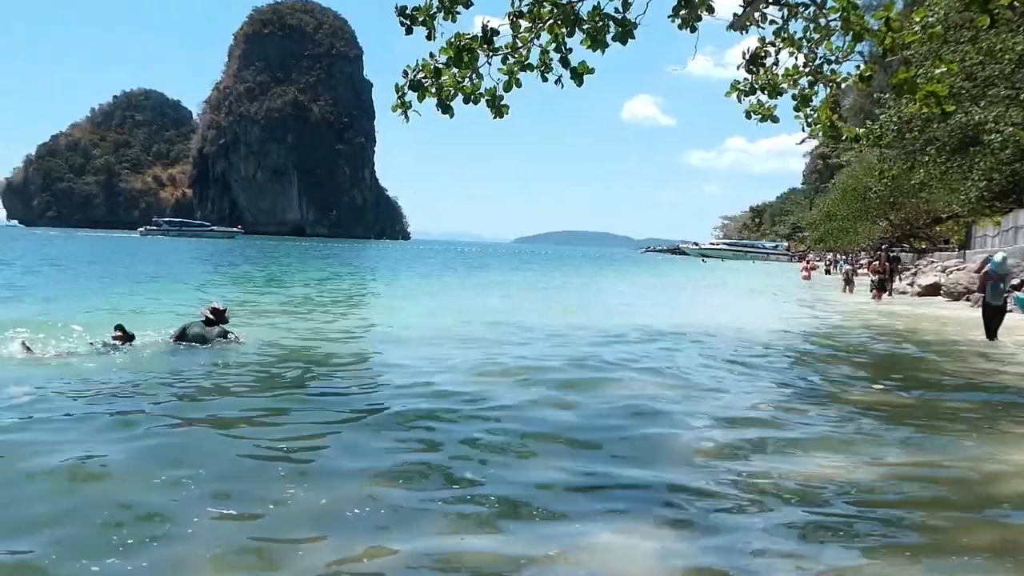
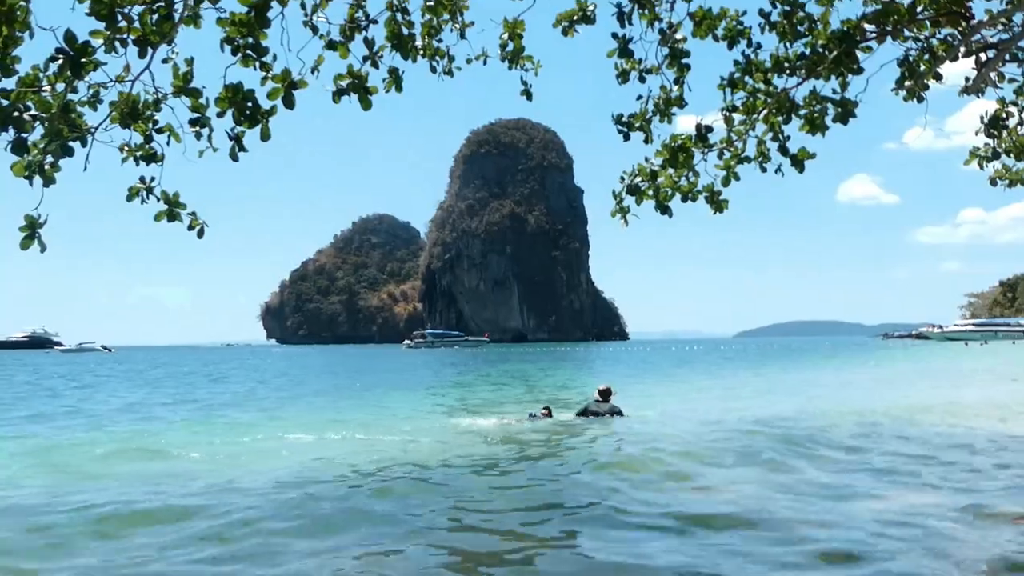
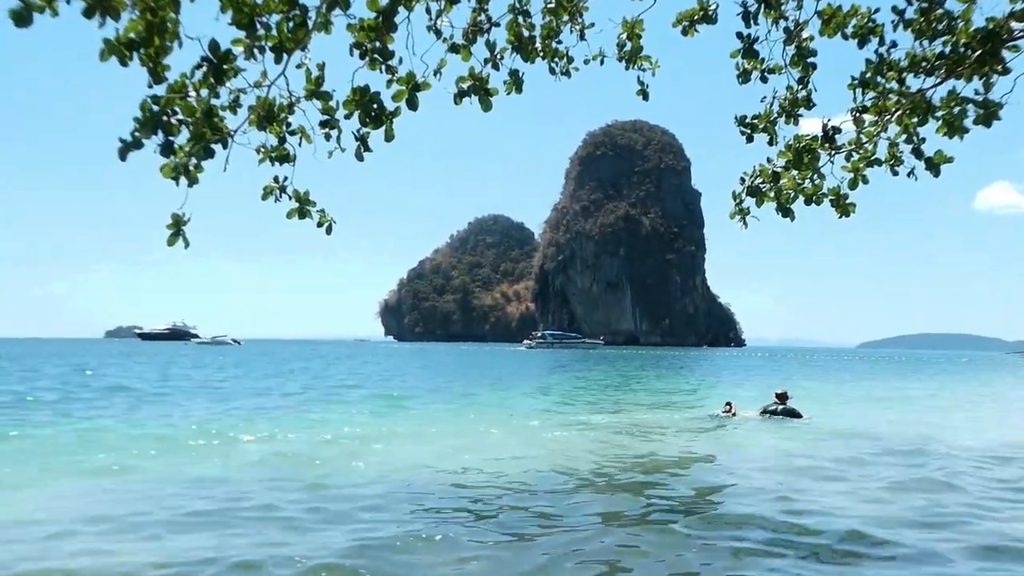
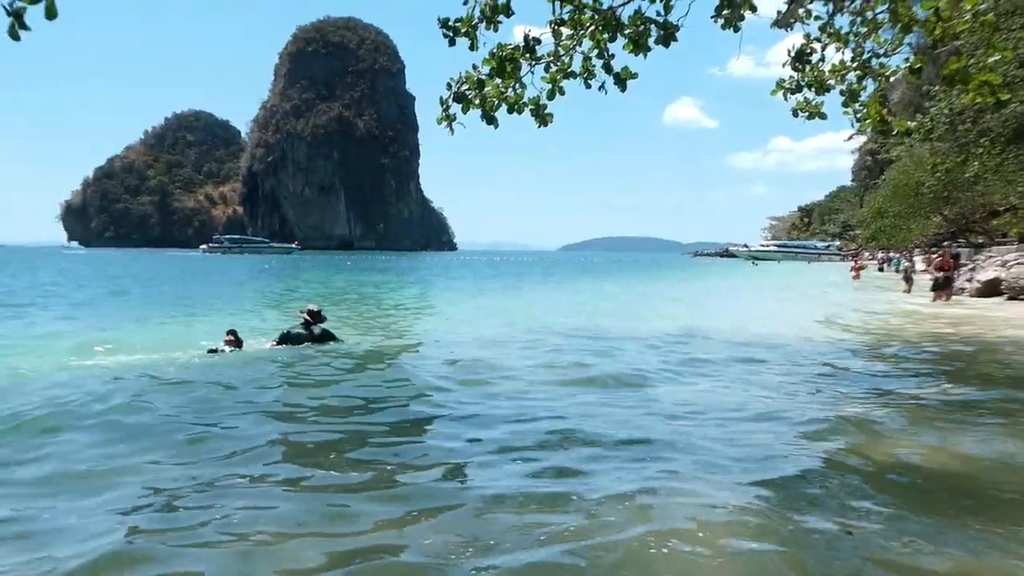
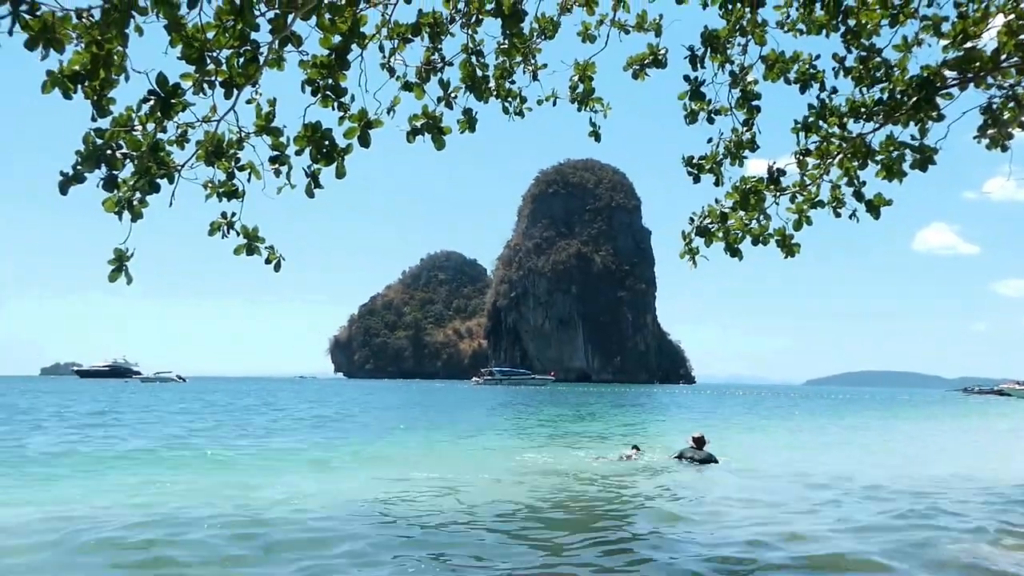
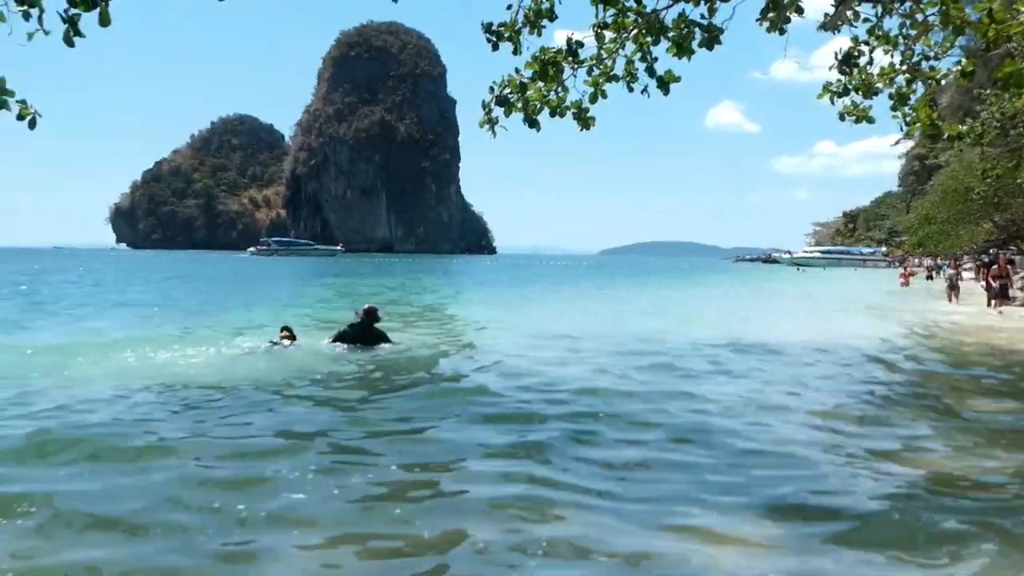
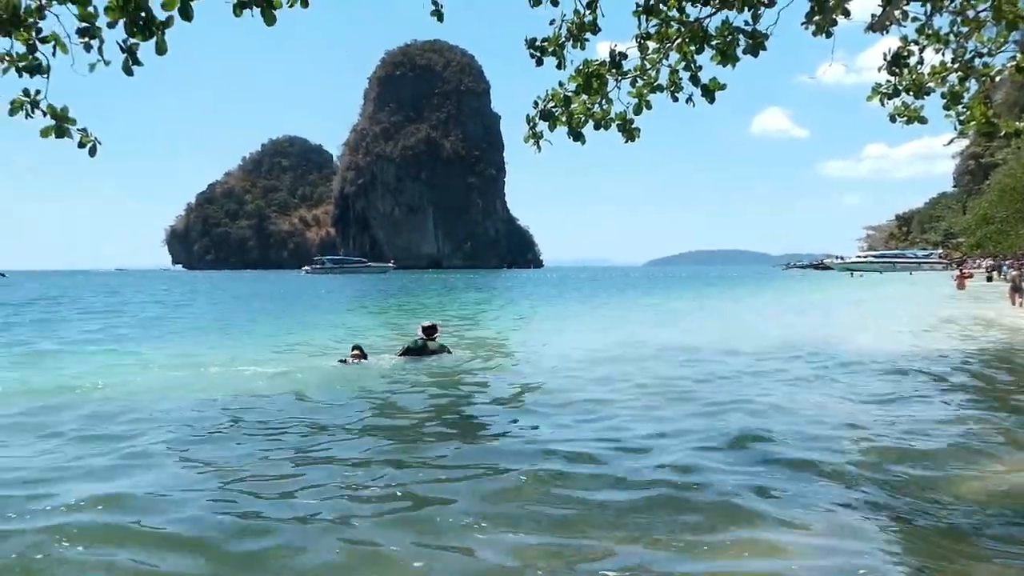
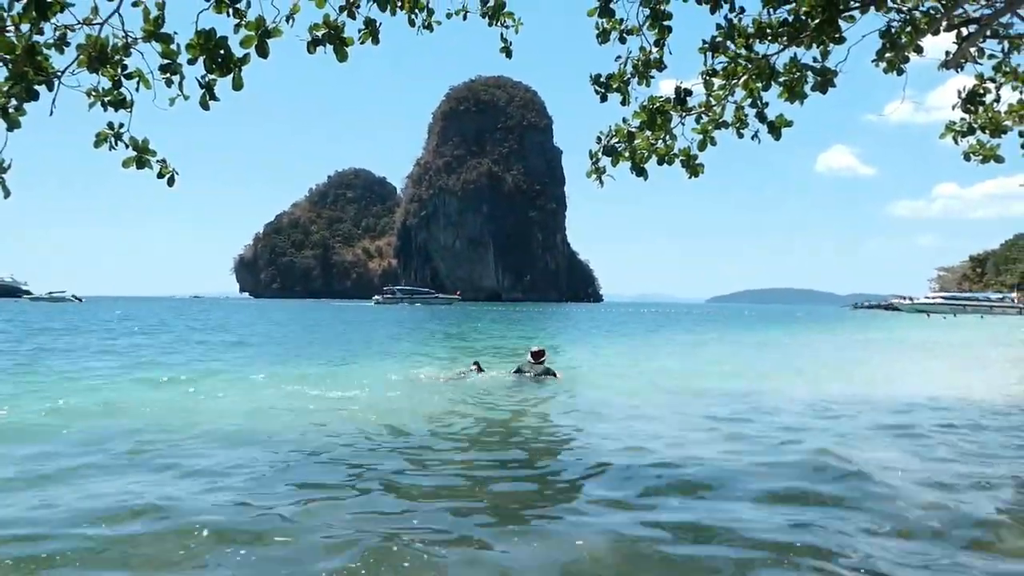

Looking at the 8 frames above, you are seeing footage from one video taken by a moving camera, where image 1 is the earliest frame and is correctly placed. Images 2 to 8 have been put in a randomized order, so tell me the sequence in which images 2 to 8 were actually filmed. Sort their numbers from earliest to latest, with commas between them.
4, 6, 7, 8, 2, 5, 3
